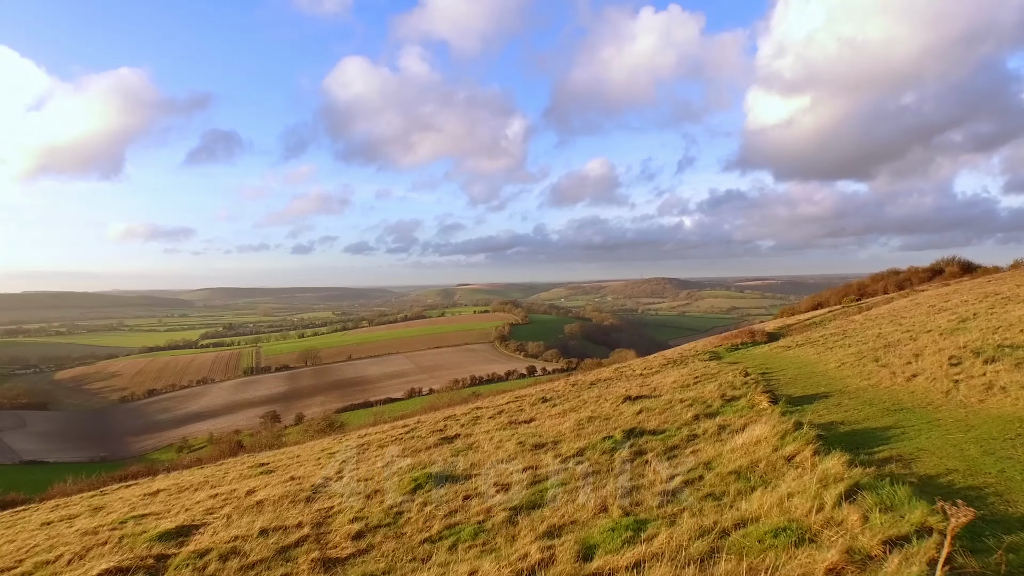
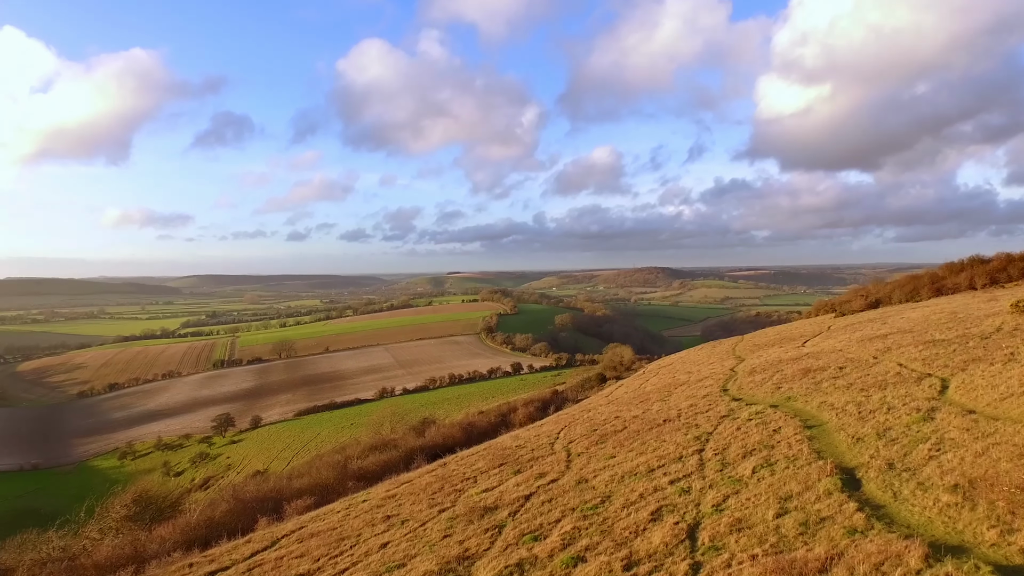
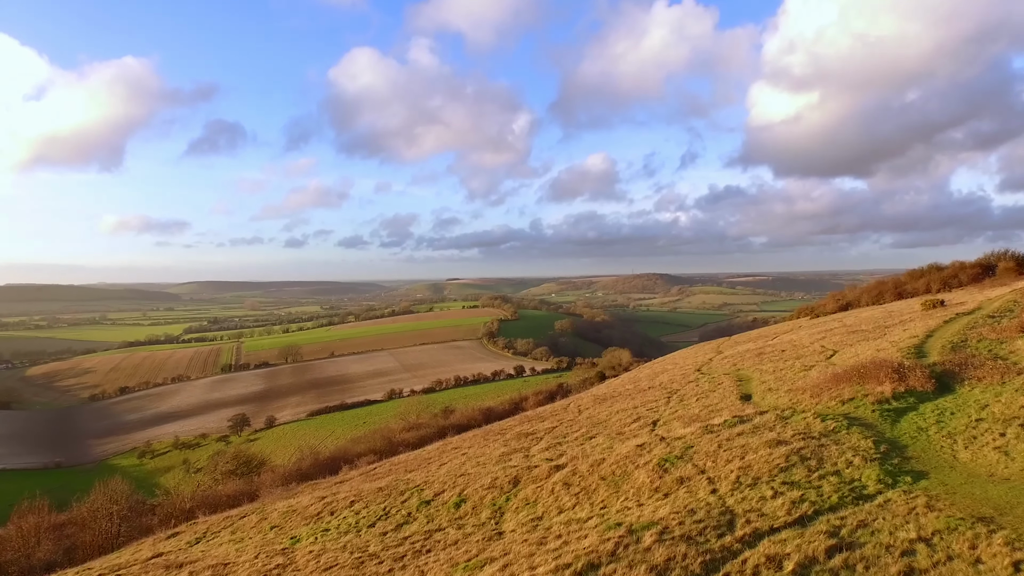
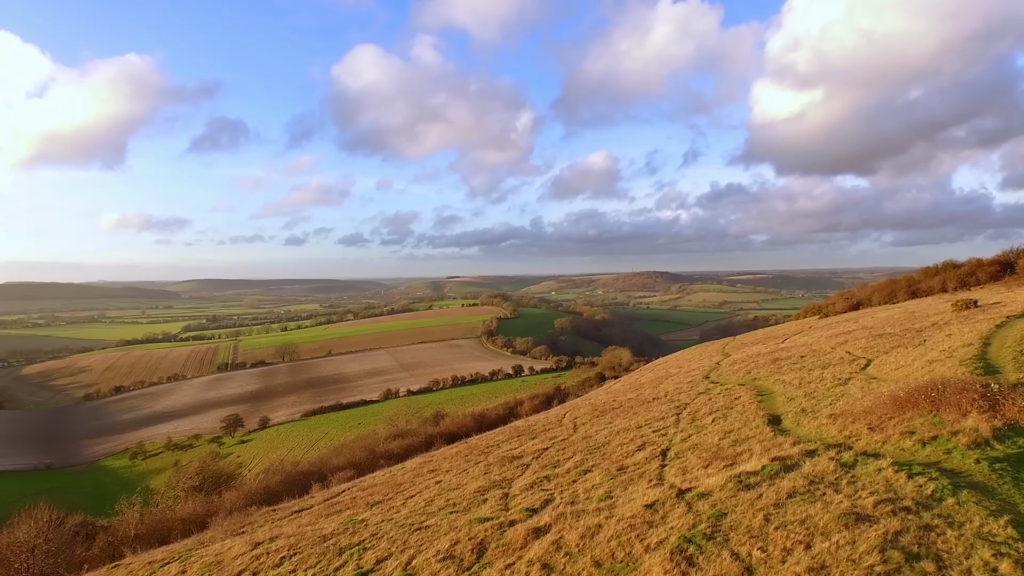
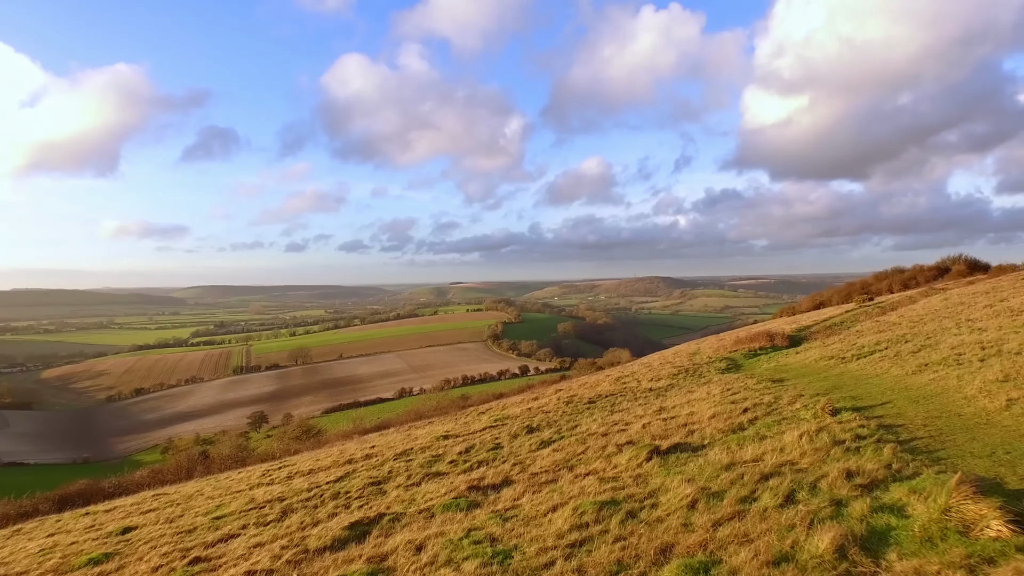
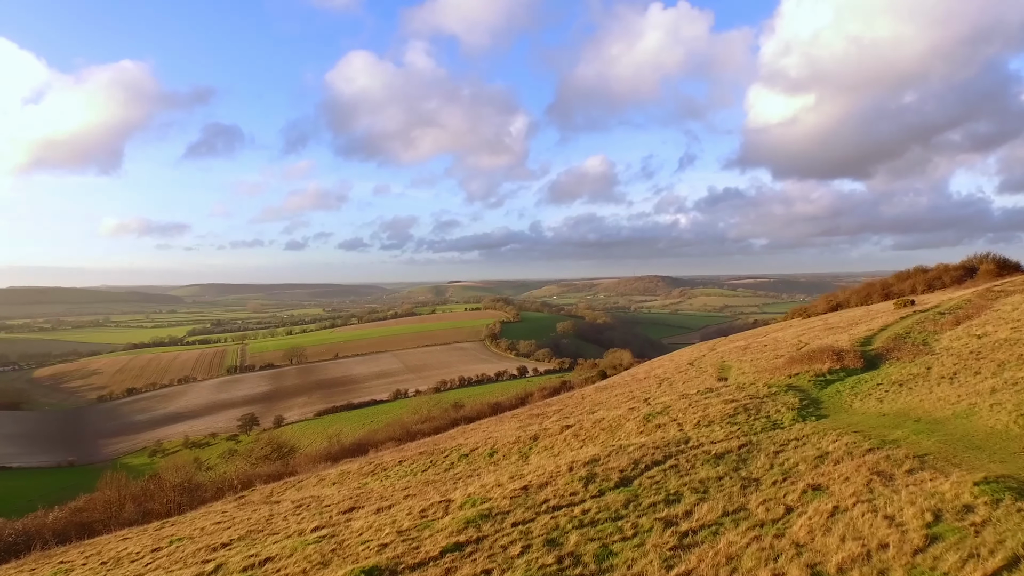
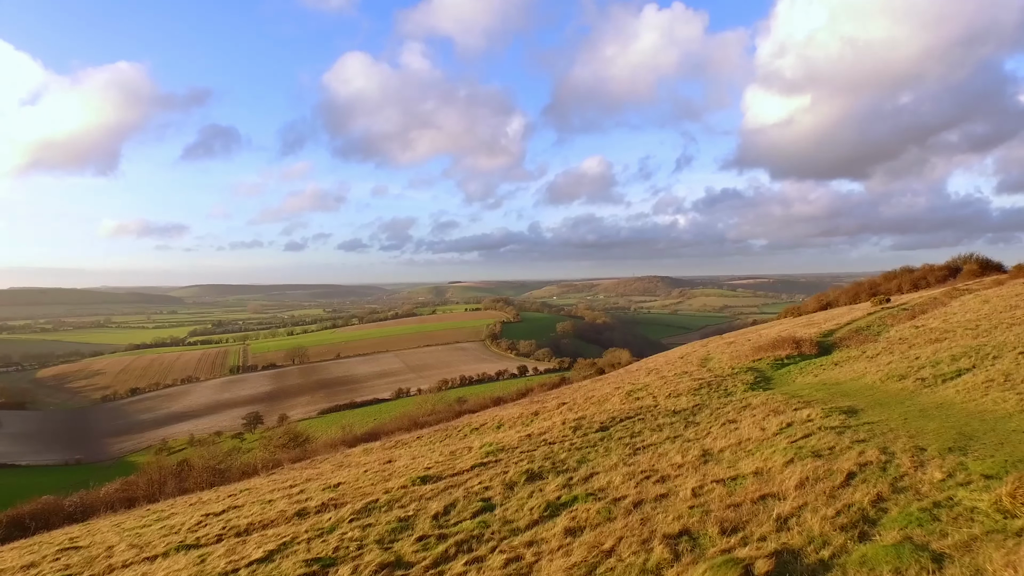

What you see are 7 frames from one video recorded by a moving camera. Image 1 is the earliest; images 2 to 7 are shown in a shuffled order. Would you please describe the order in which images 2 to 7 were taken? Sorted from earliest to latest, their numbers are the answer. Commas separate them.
5, 7, 6, 3, 4, 2
